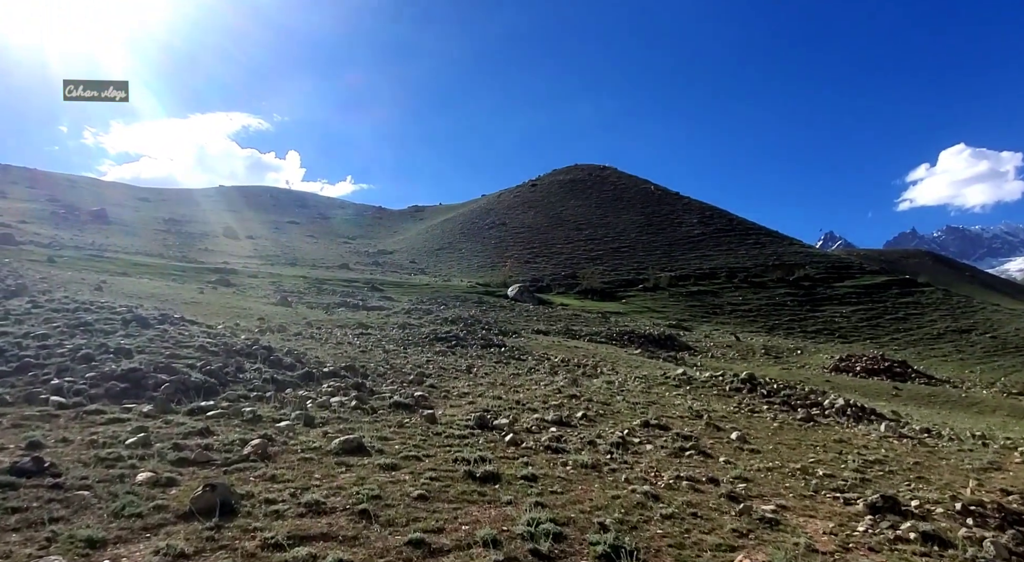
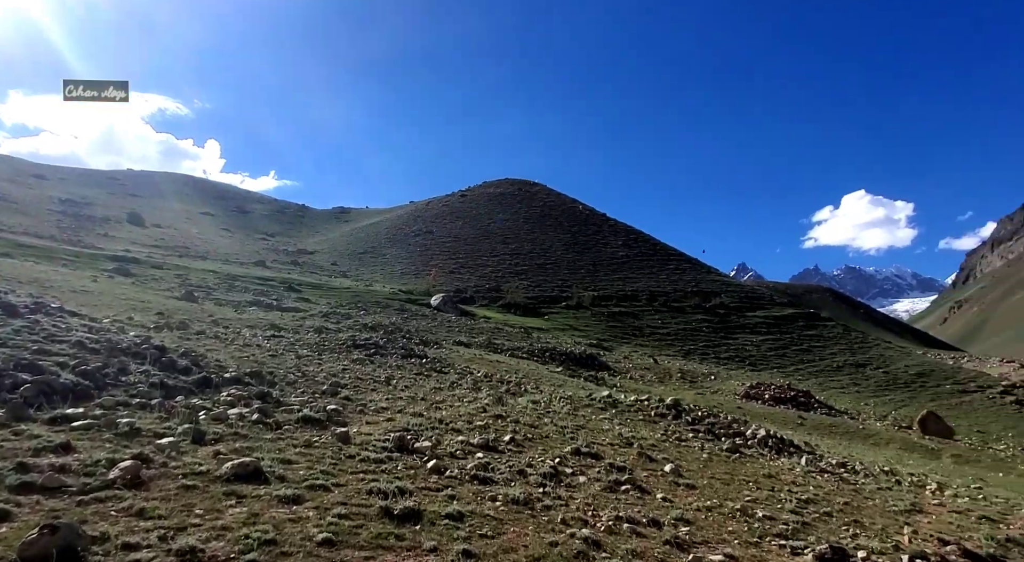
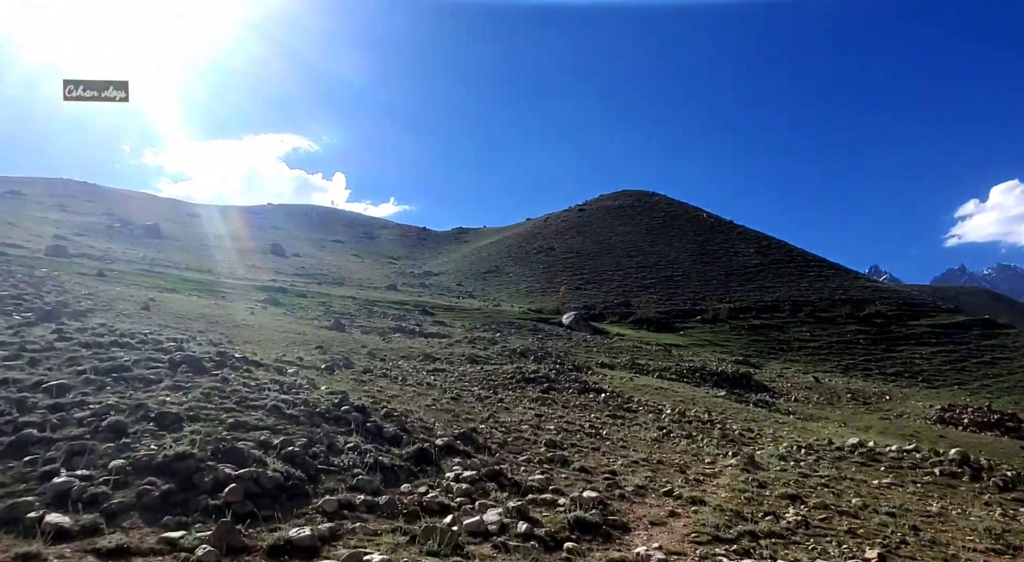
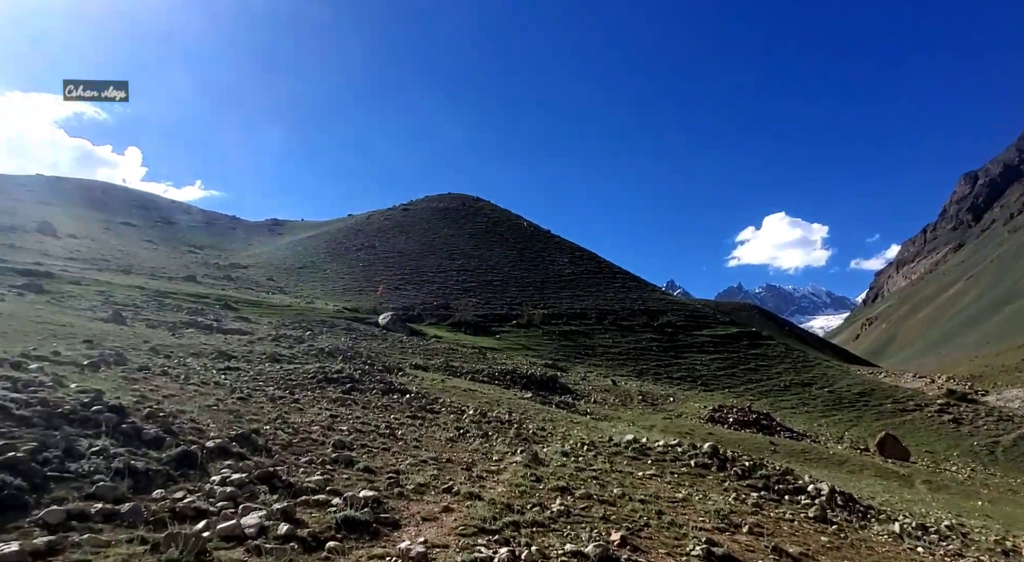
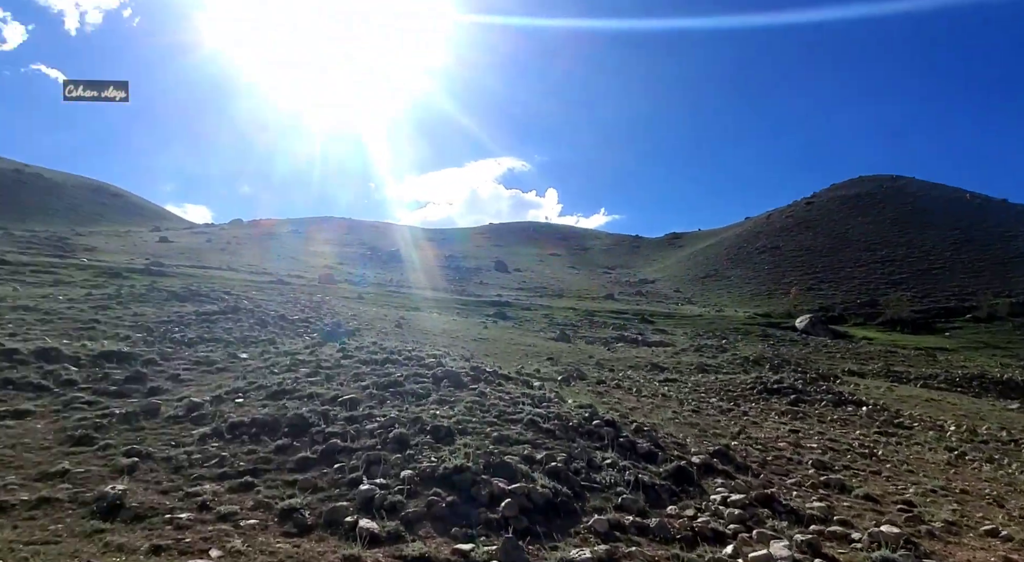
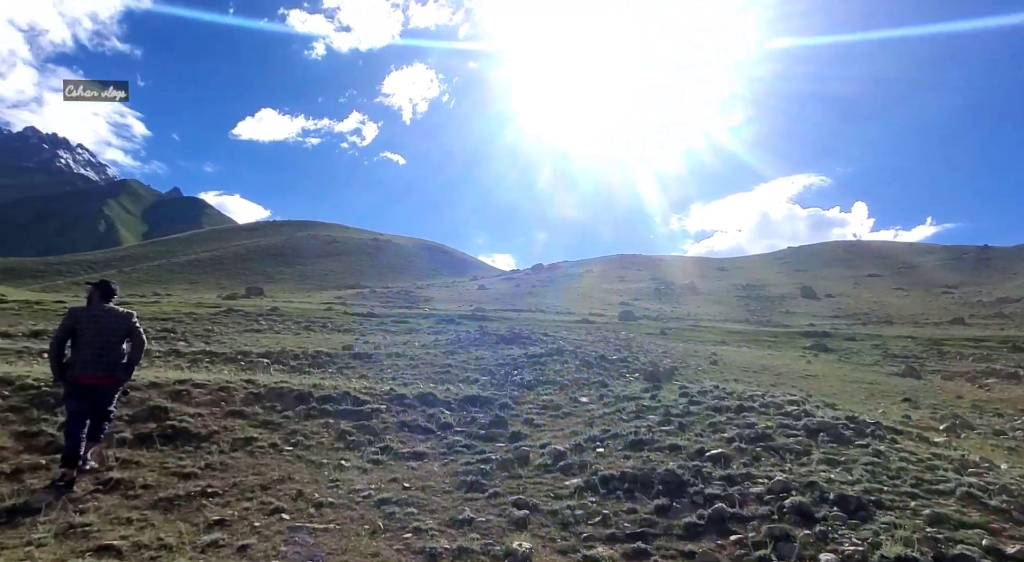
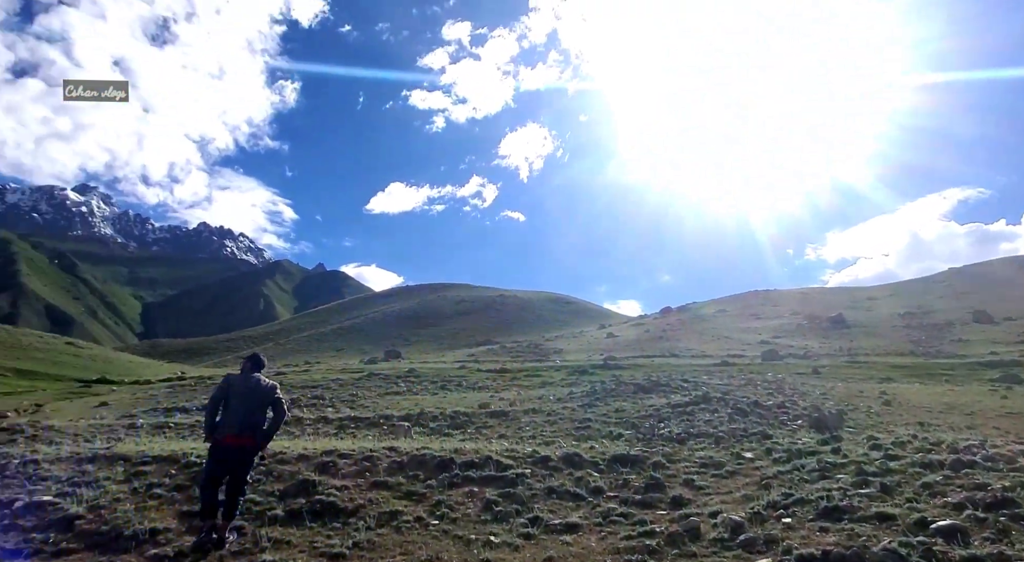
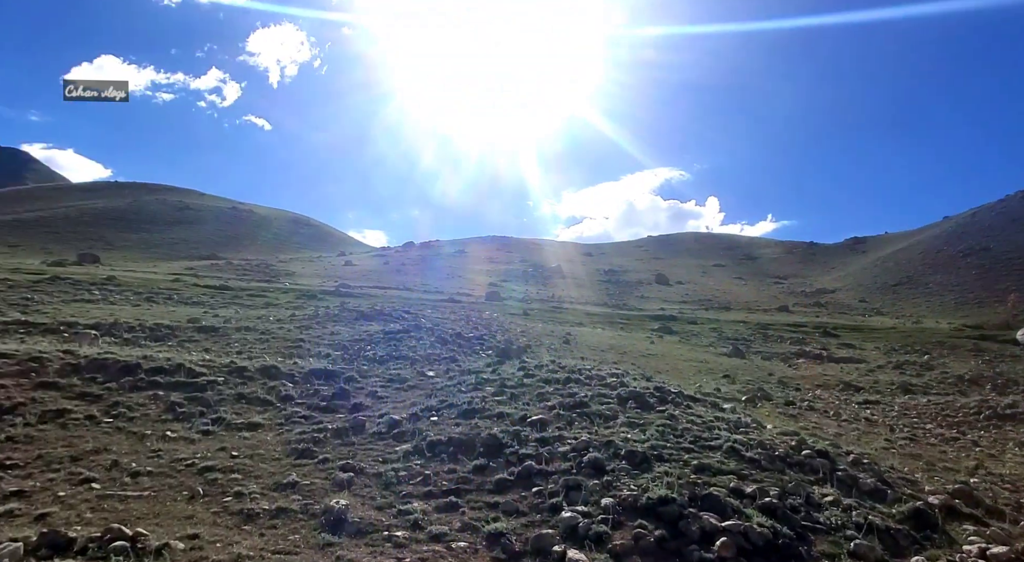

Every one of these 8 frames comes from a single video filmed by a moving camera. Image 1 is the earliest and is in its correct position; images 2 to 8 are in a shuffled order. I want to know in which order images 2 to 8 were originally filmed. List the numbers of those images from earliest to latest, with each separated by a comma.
2, 4, 3, 5, 8, 6, 7
